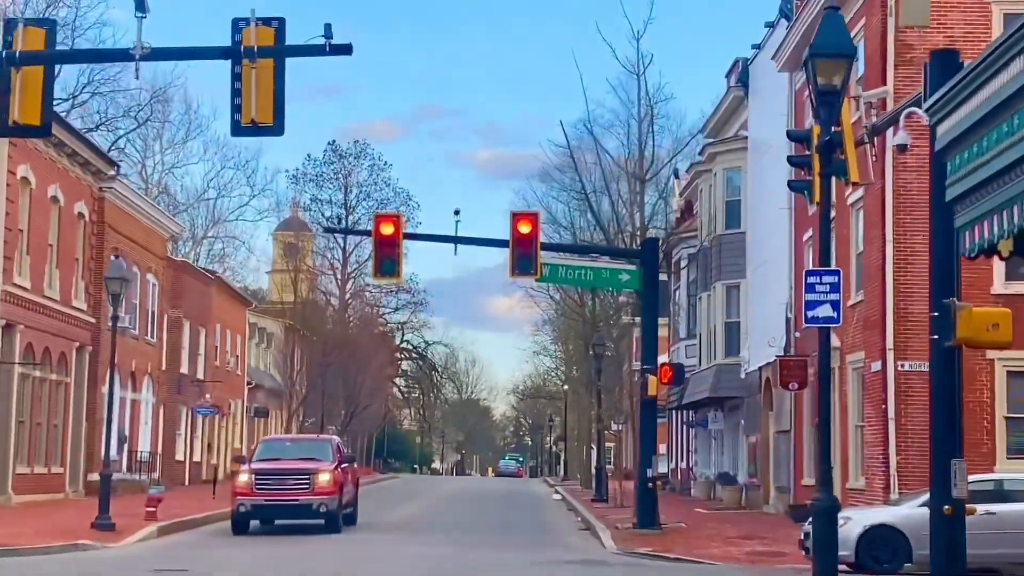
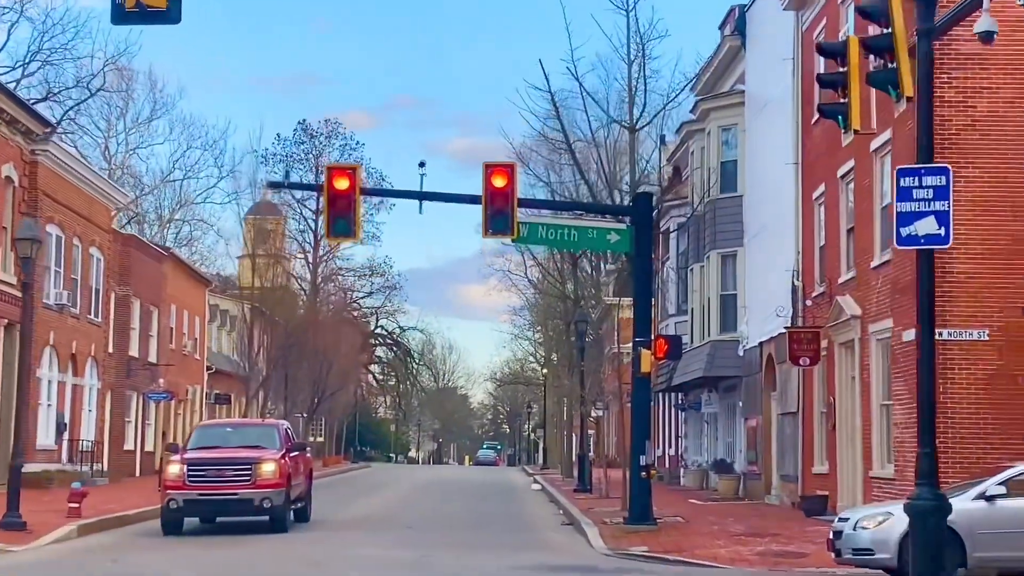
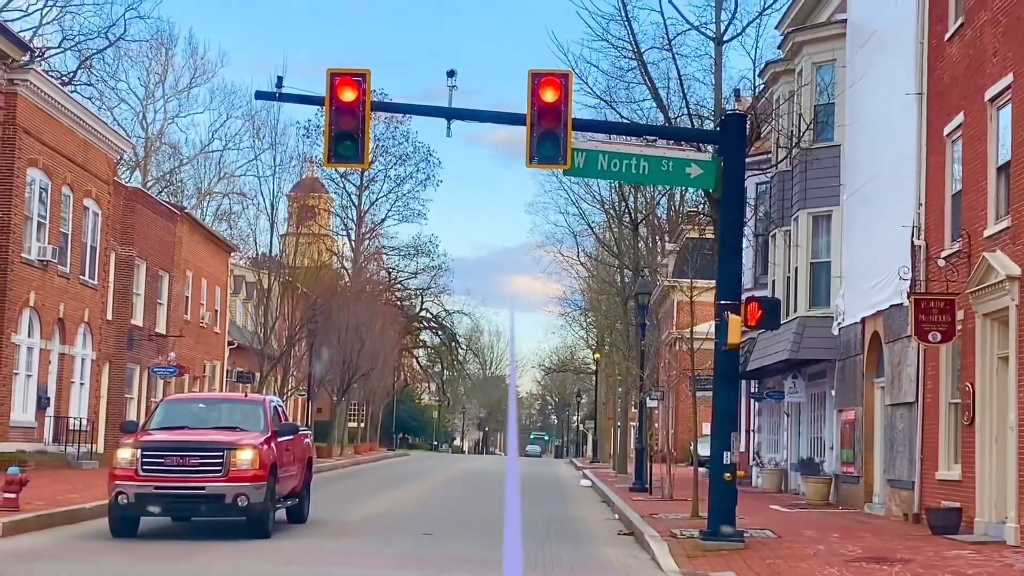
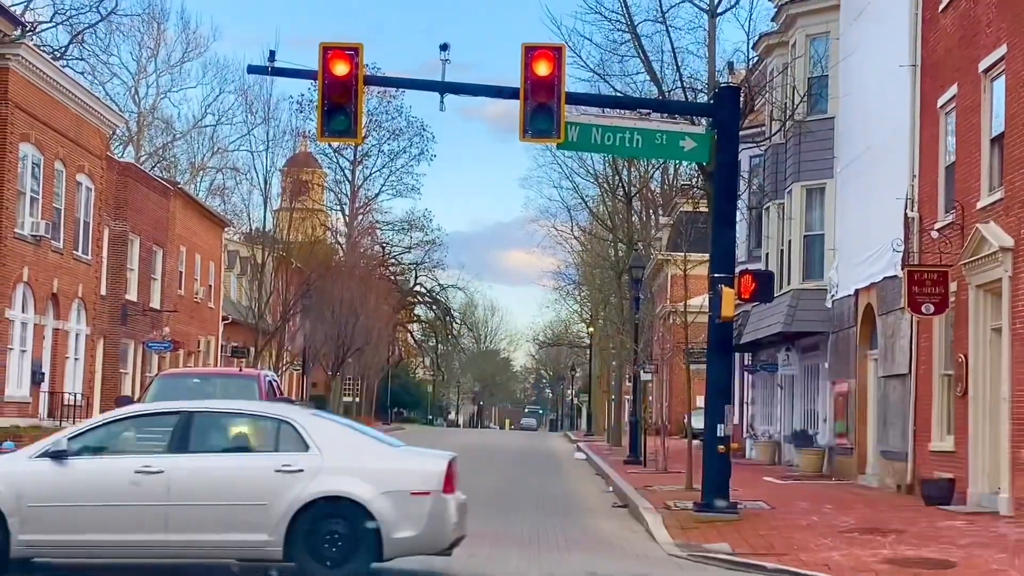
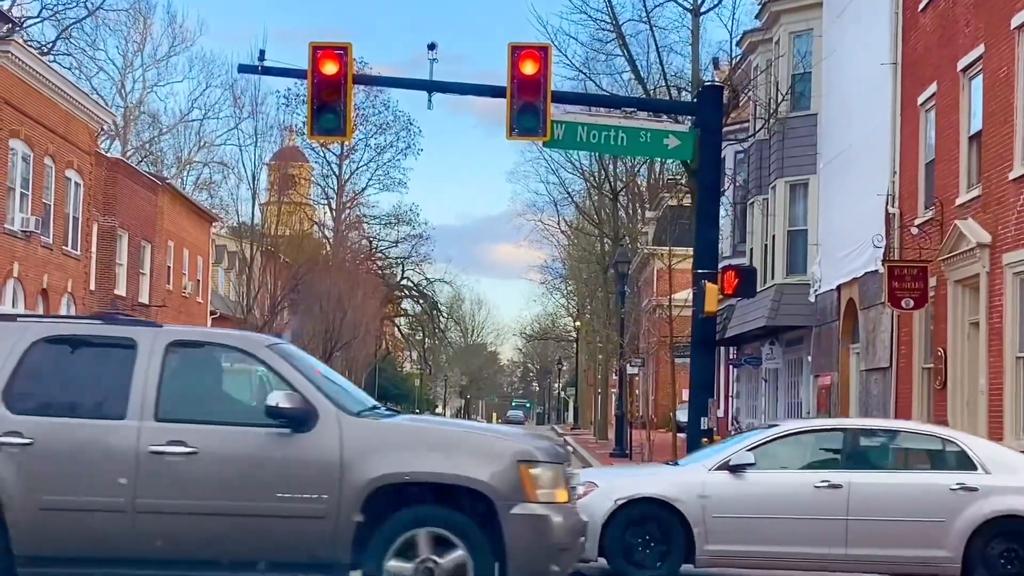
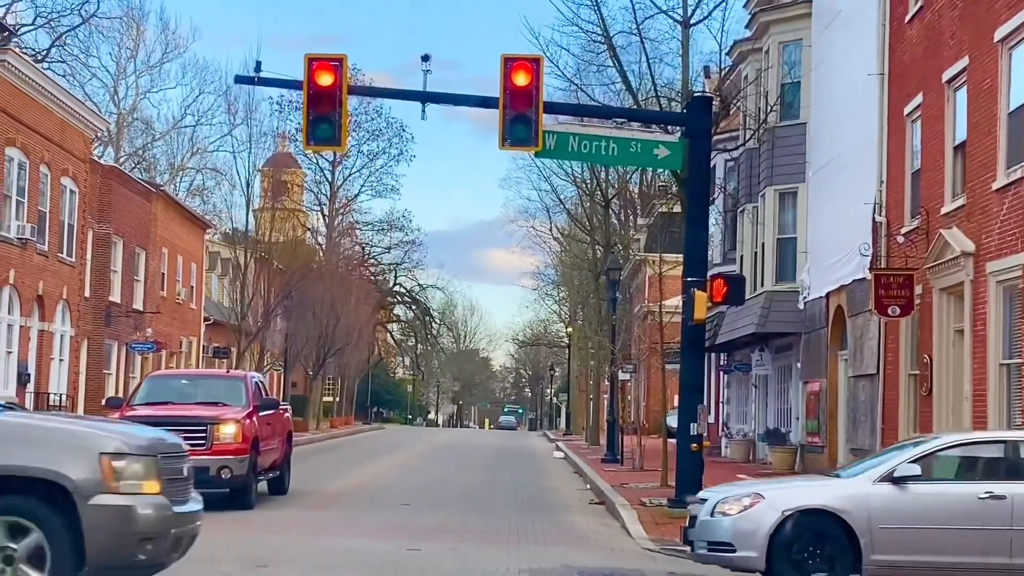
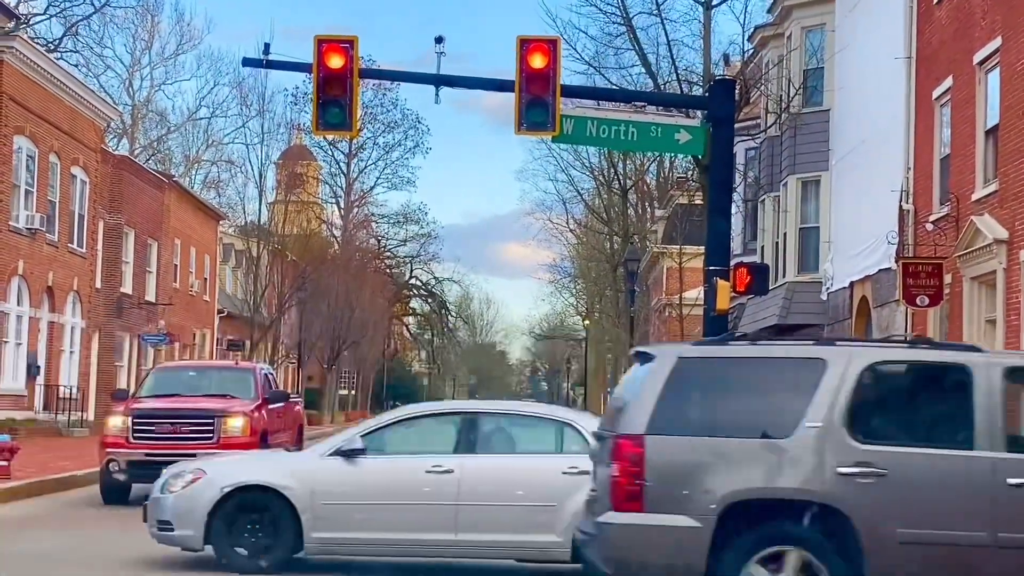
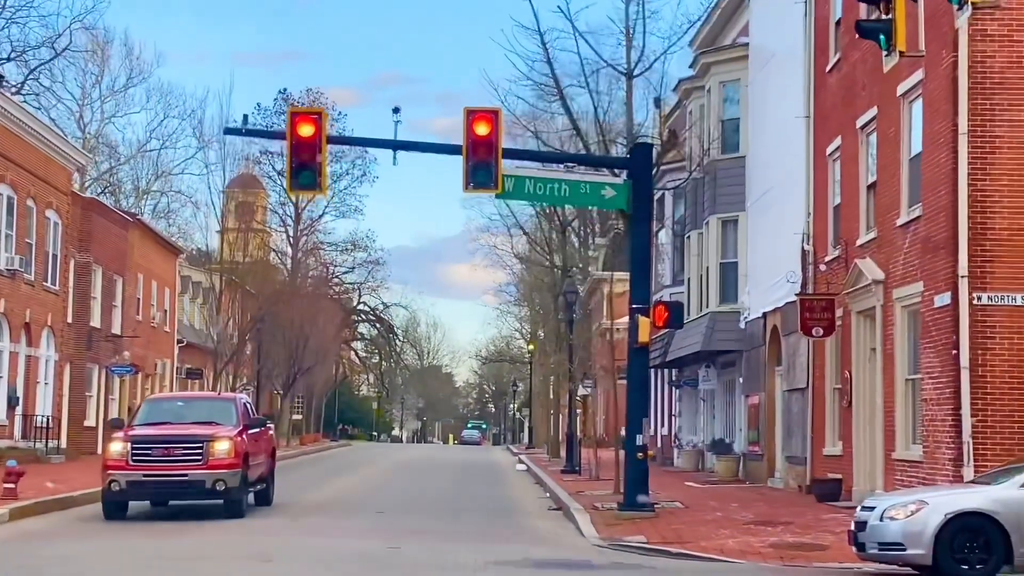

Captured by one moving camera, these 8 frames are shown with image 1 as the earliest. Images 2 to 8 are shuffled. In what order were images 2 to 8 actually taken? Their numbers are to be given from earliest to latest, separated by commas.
2, 8, 6, 5, 7, 4, 3
